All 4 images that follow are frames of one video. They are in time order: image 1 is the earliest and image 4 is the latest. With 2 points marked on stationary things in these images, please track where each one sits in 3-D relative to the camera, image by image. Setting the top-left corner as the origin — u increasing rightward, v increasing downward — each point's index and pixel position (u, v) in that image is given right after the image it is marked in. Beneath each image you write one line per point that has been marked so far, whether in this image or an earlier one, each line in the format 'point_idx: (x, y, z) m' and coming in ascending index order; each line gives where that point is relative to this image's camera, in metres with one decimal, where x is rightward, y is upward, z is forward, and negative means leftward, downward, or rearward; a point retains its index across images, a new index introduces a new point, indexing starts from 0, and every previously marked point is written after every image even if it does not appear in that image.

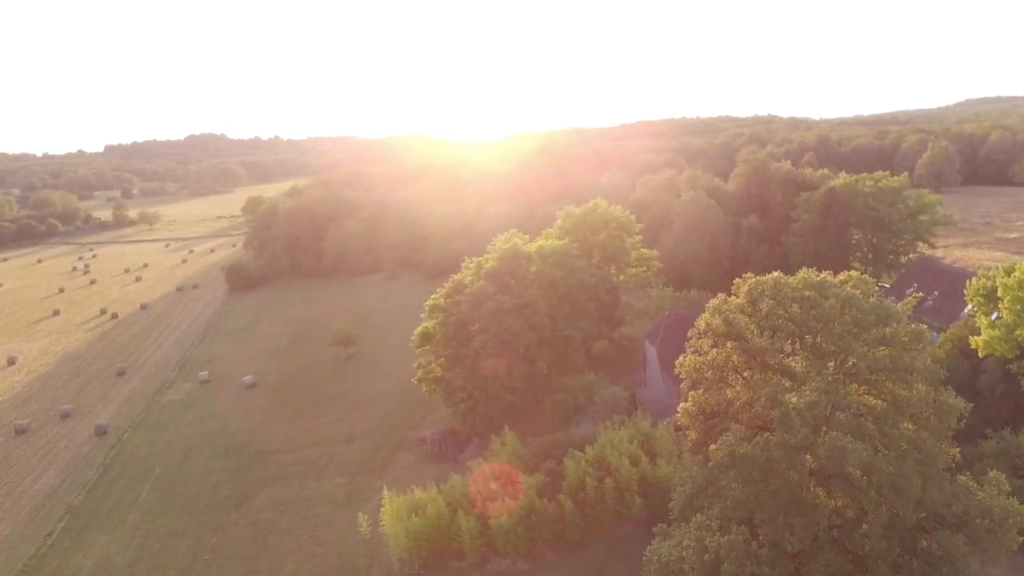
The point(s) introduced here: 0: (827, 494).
0: (+6.9, -4.5, +16.8) m
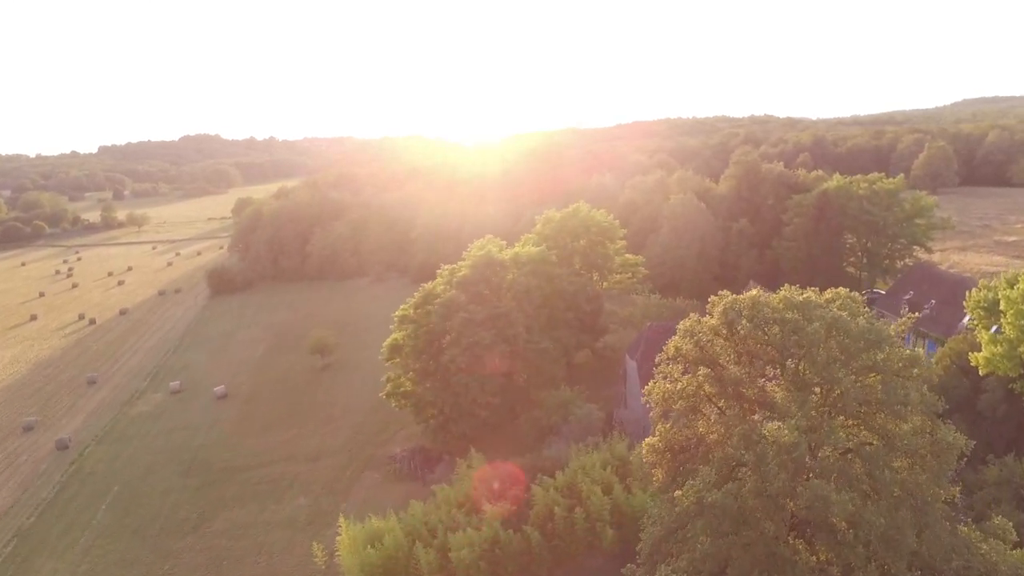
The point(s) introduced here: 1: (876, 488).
0: (+5.7, -4.9, +14.8) m
1: (+6.8, -3.7, +14.5) m
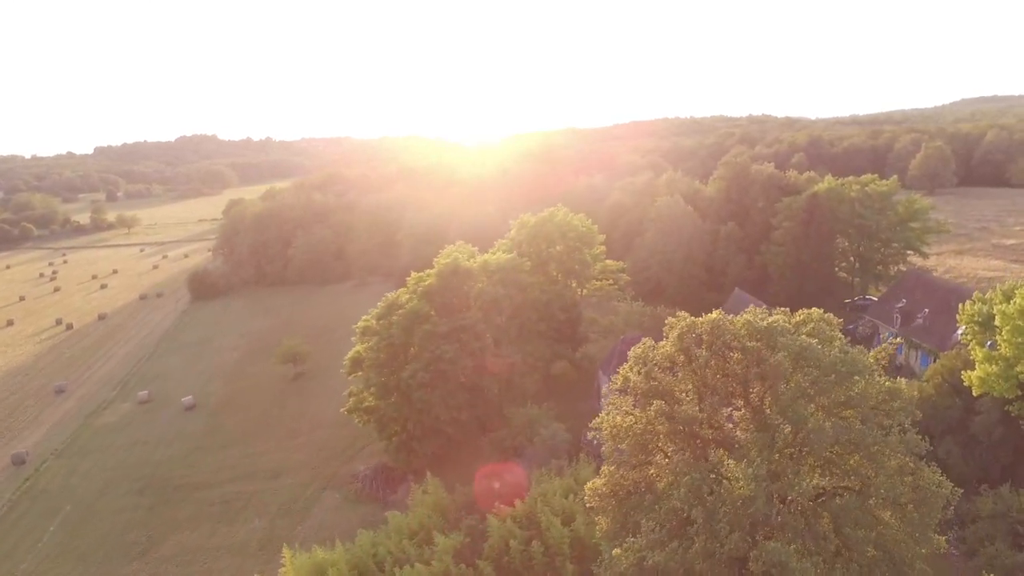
0: (+4.3, -5.3, +12.7) m
1: (+5.4, -4.2, +12.5) m
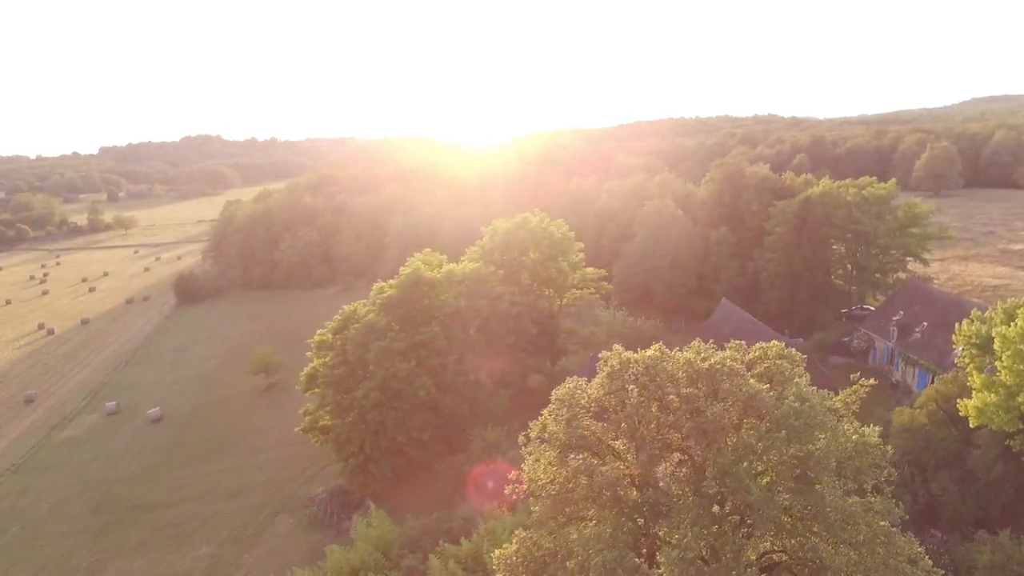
0: (+2.6, -5.8, +10.4) m
1: (+3.7, -4.7, +10.1) m
